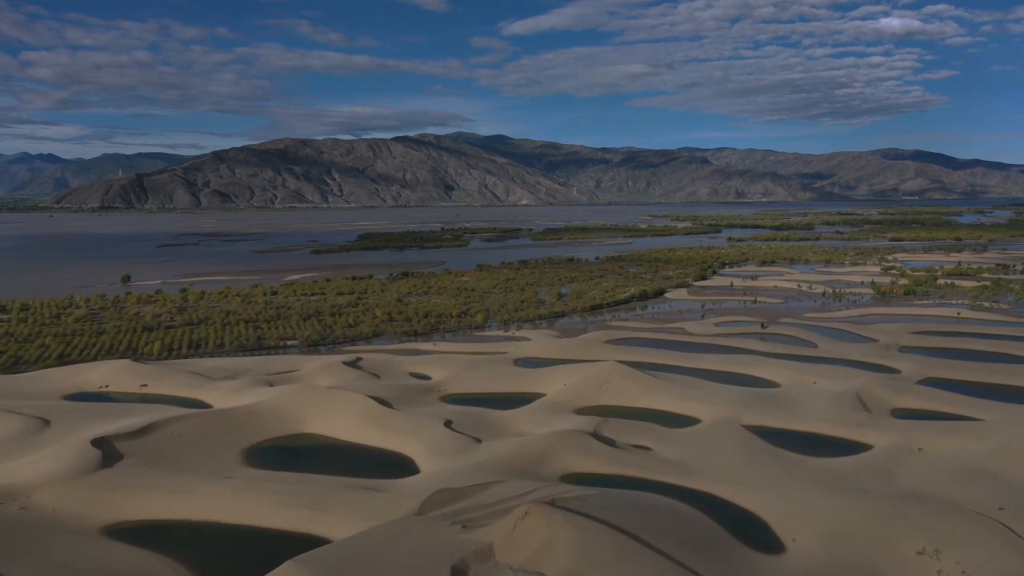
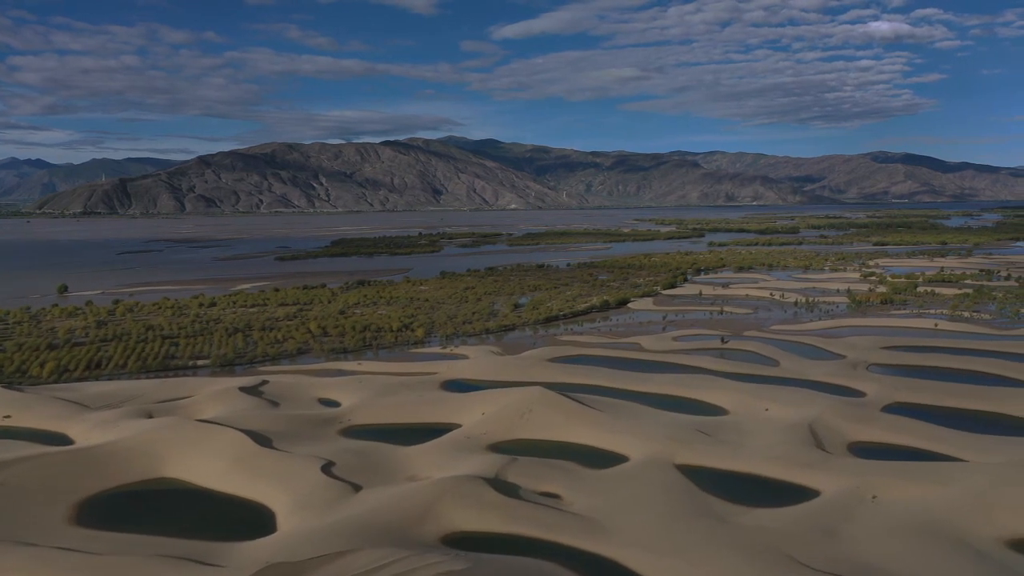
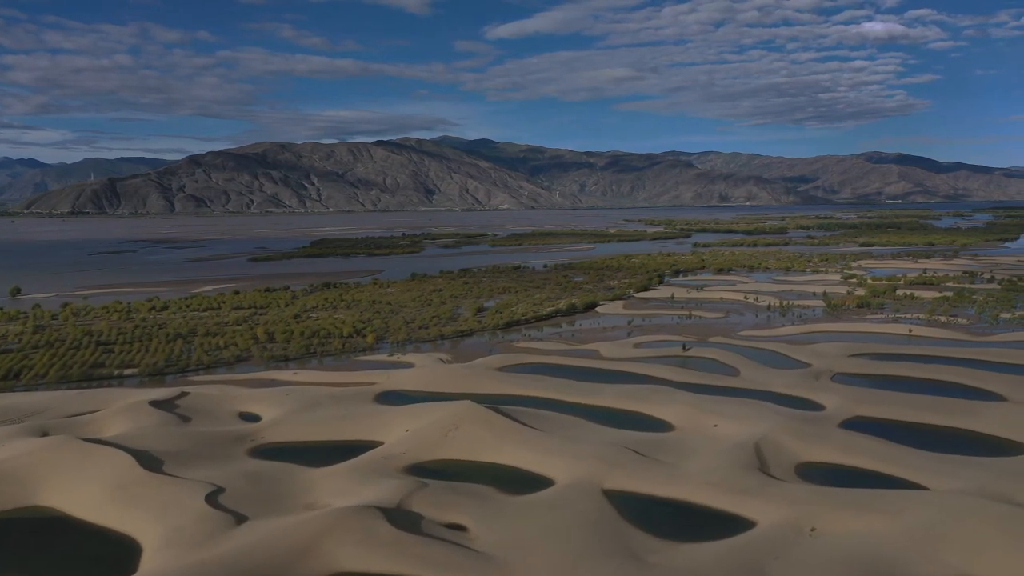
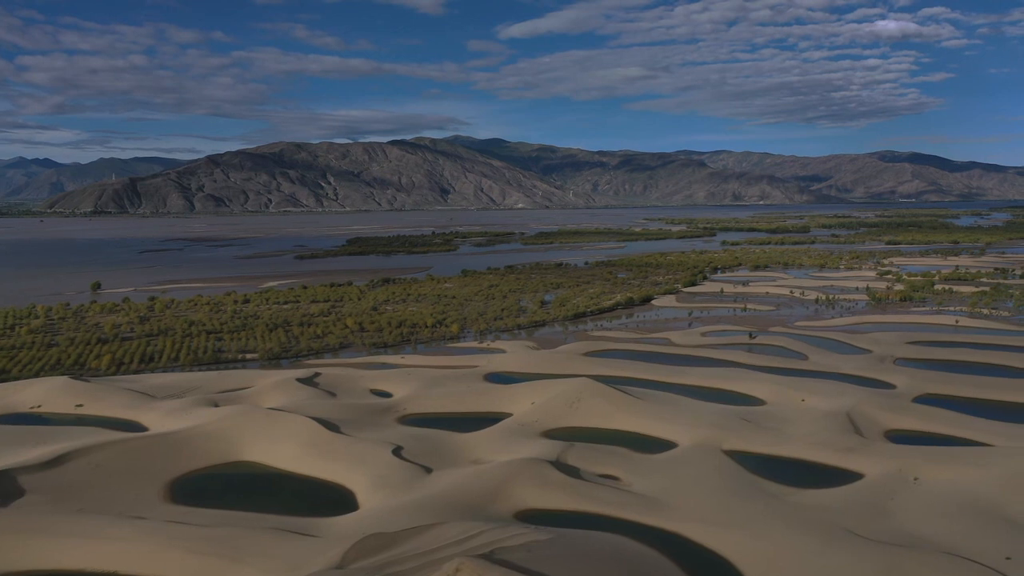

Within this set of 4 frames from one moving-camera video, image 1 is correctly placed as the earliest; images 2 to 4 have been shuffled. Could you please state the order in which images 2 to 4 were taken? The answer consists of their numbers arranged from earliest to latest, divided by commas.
4, 2, 3
